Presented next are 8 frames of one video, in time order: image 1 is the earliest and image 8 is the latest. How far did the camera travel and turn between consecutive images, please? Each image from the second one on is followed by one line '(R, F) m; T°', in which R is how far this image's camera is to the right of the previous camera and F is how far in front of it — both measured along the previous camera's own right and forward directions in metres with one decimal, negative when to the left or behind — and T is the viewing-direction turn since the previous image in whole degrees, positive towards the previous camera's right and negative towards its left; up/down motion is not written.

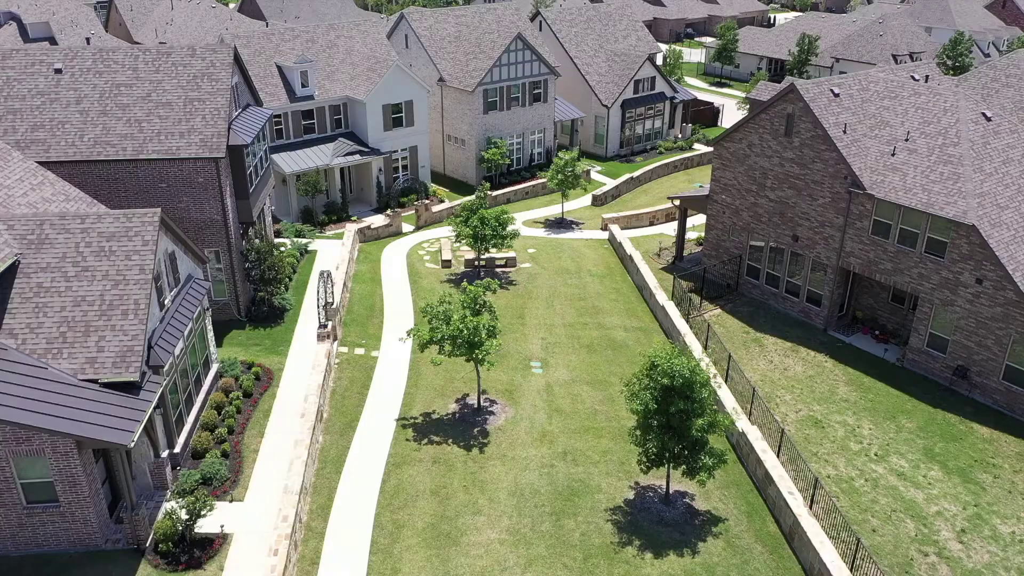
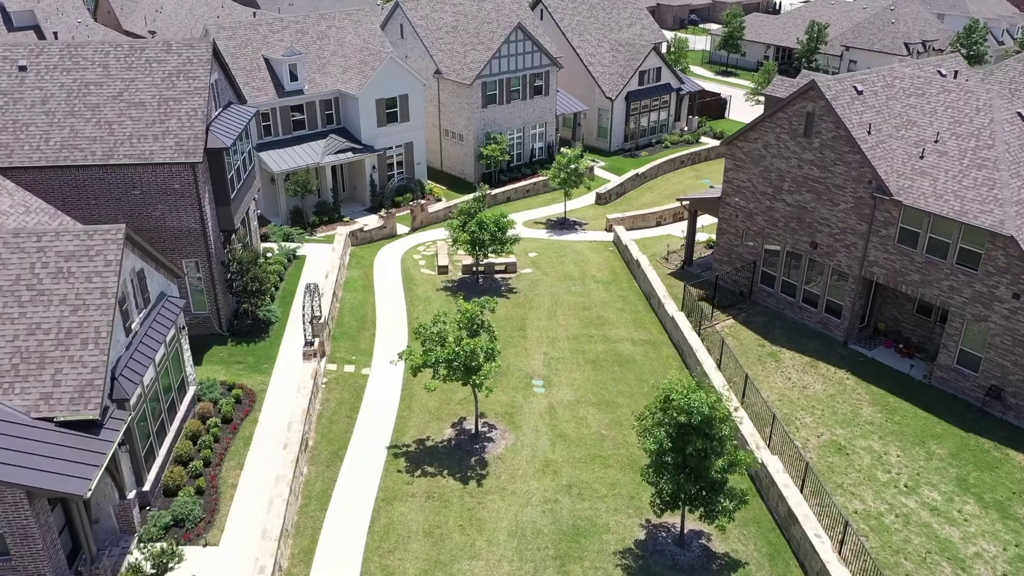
(0.0, +1.9) m; 0°
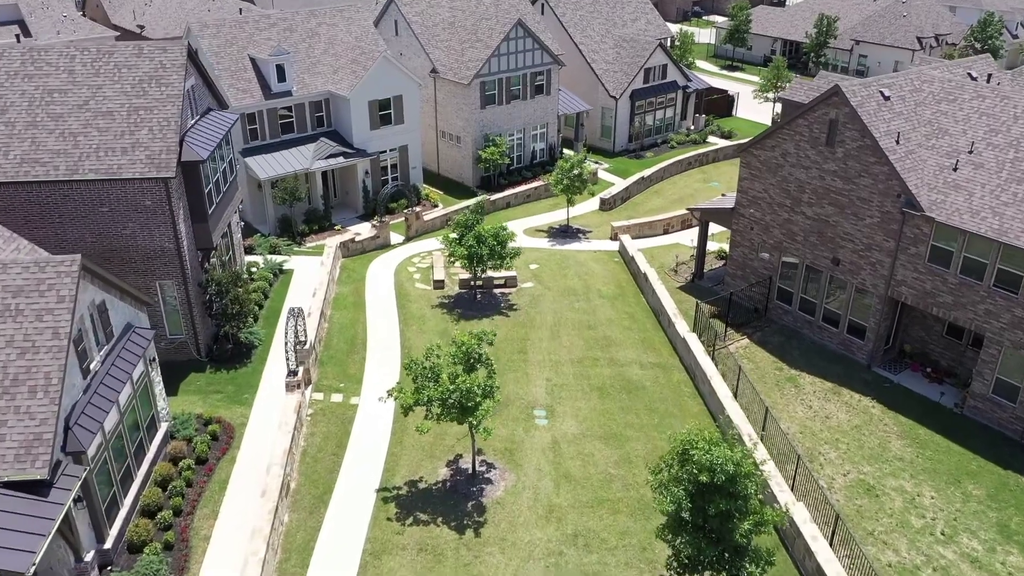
(0.0, +2.0) m; 0°
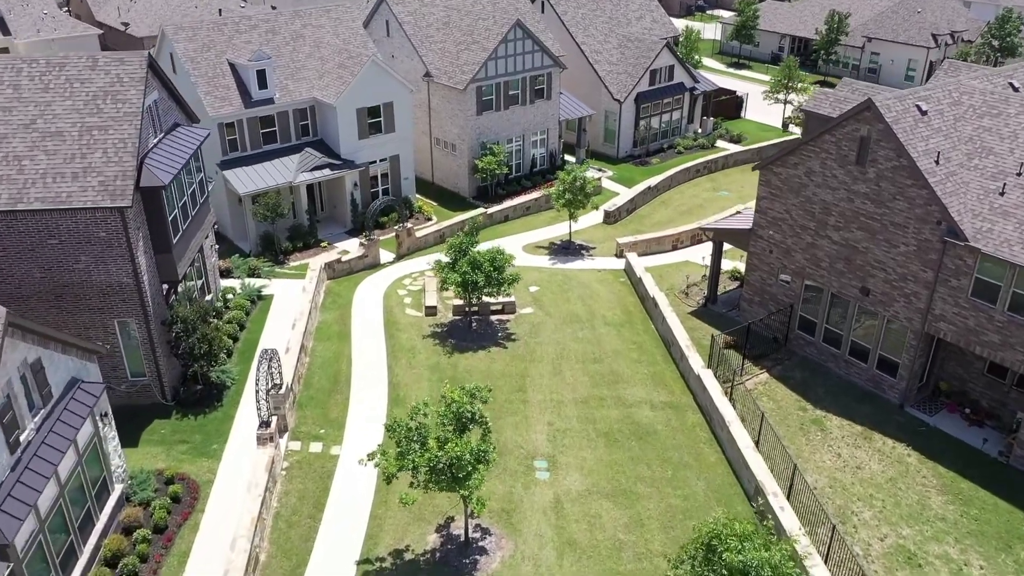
(+0.1, +2.5) m; 0°
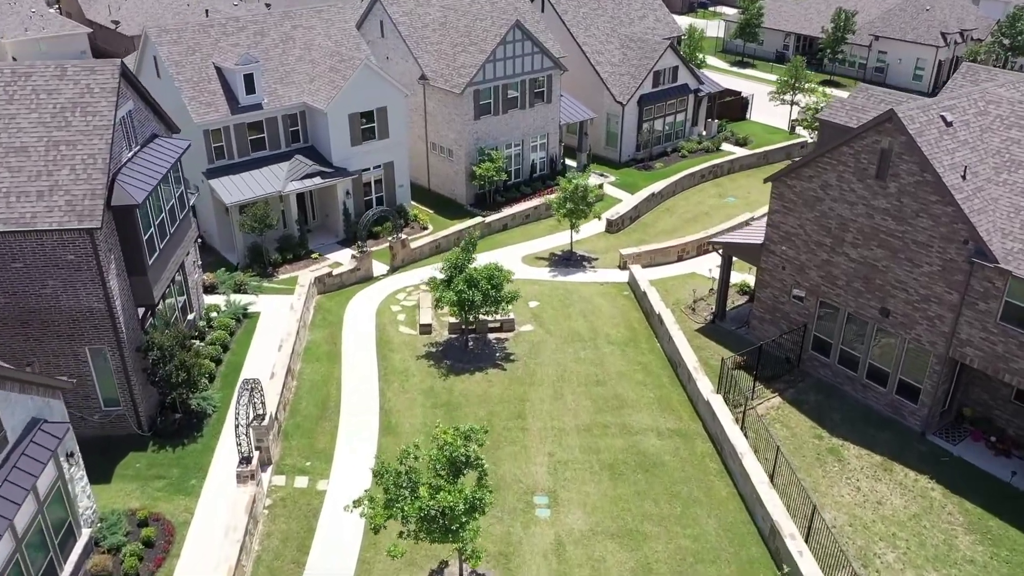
(0.0, +1.4) m; 0°
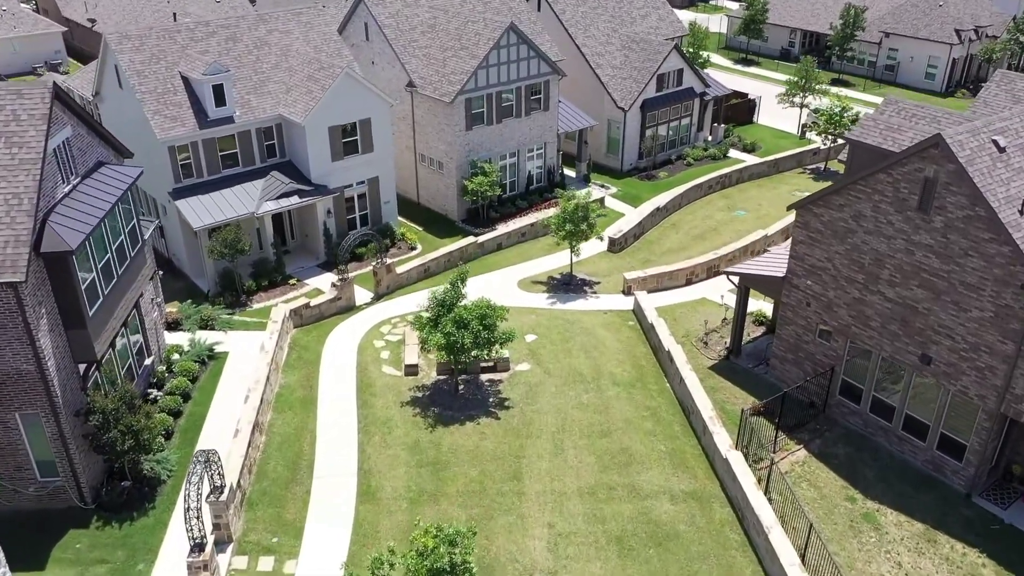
(+0.1, +2.7) m; 0°
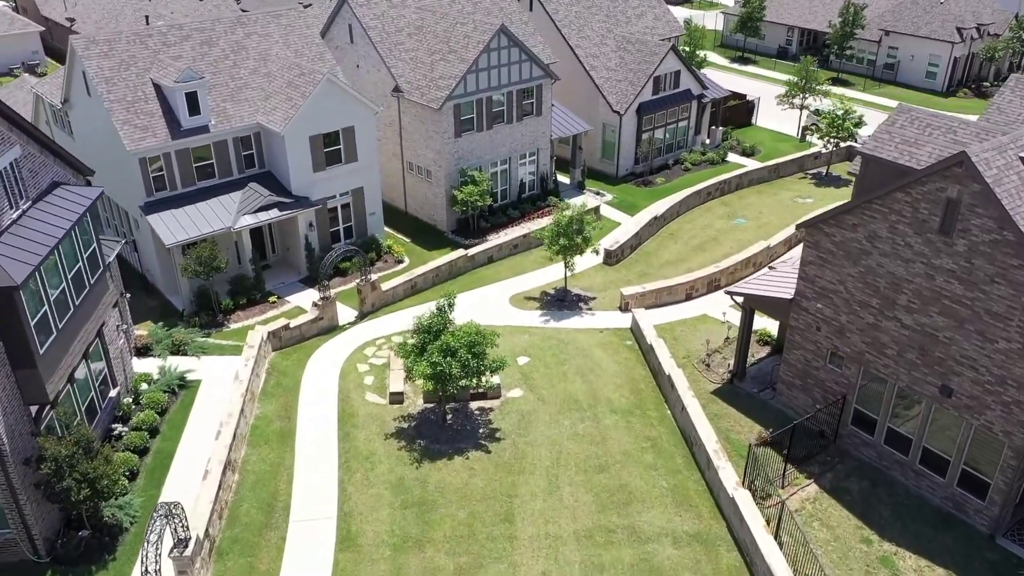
(+0.1, +1.5) m; 0°
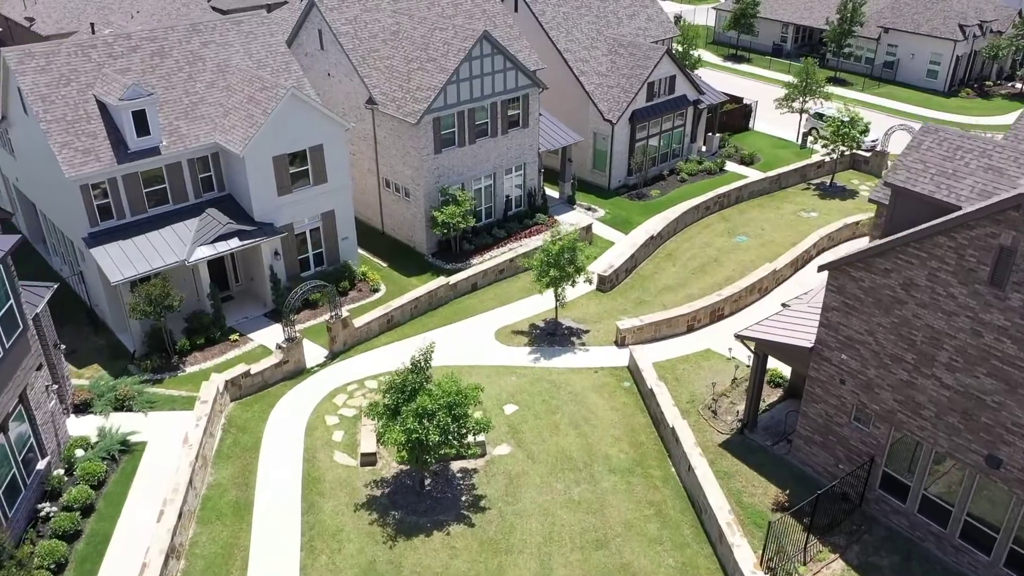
(+0.1, +2.7) m; +1°
